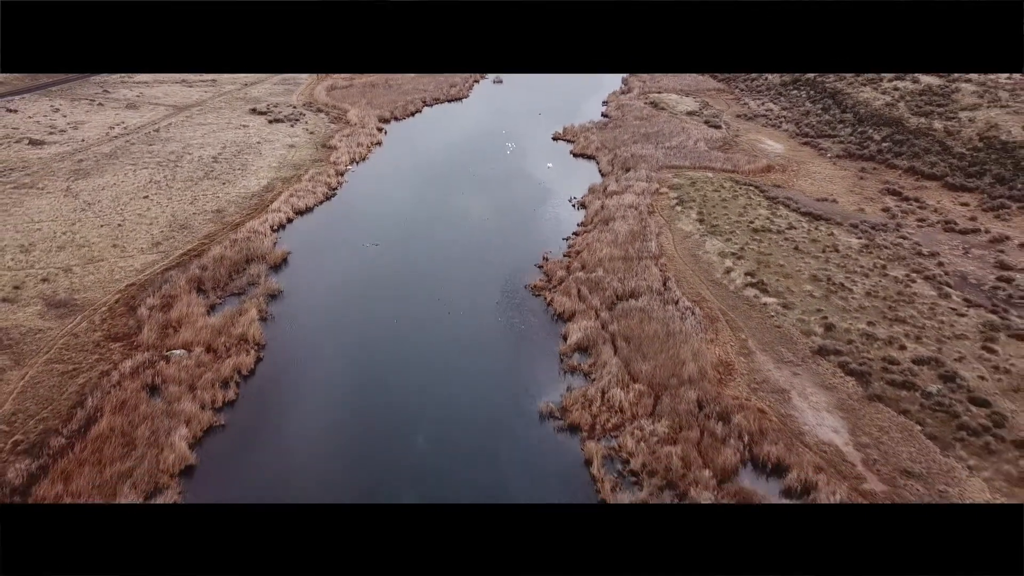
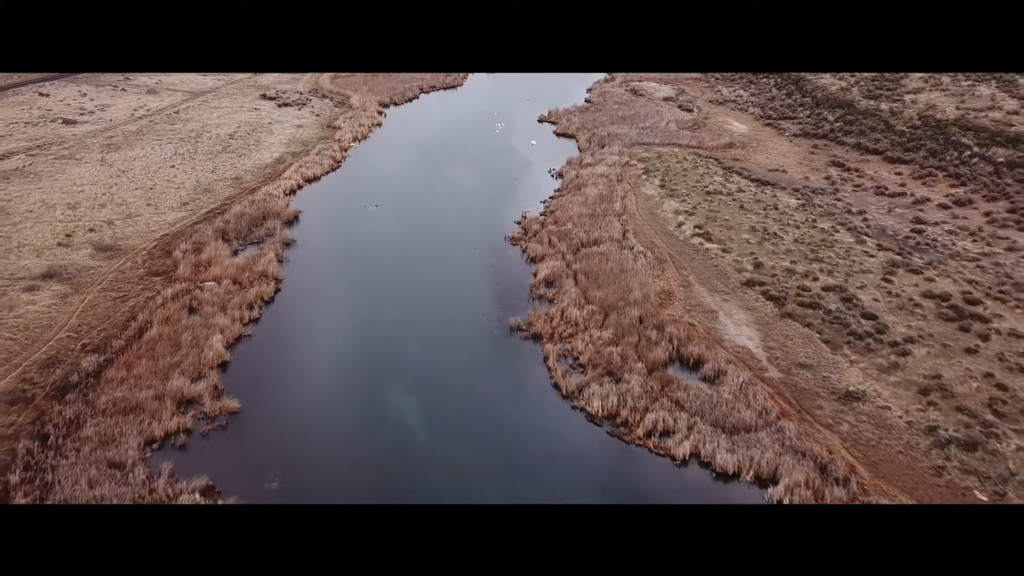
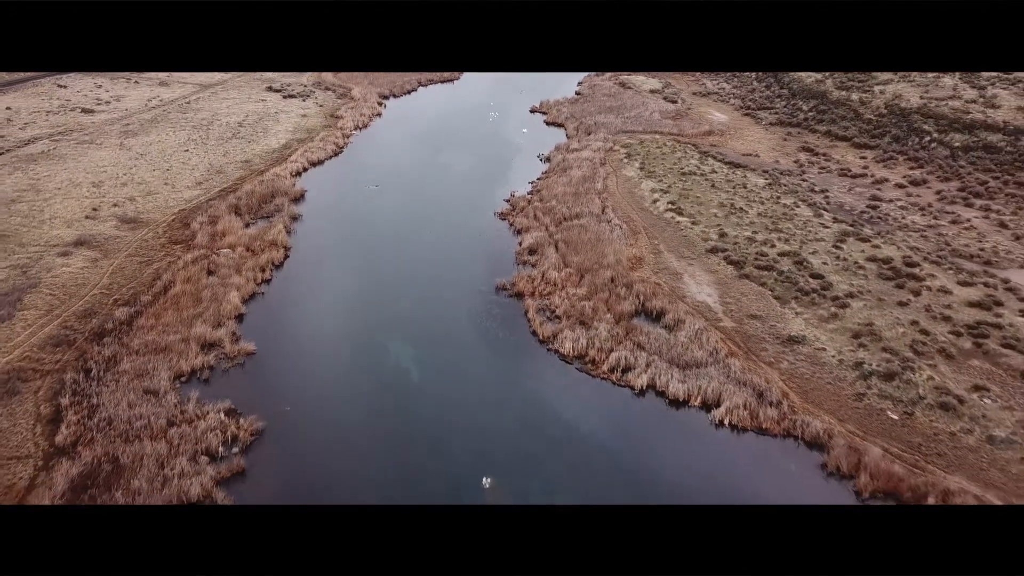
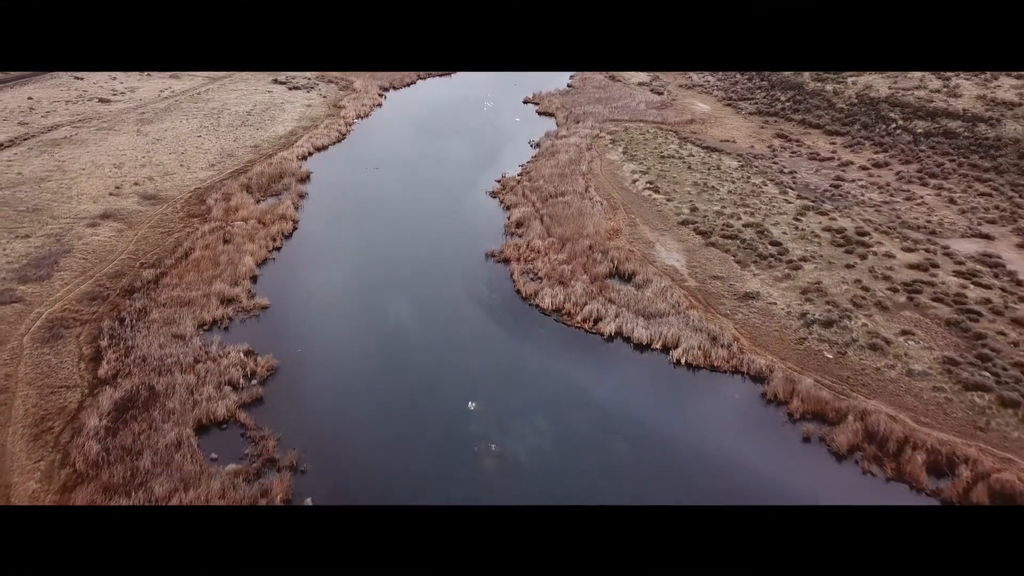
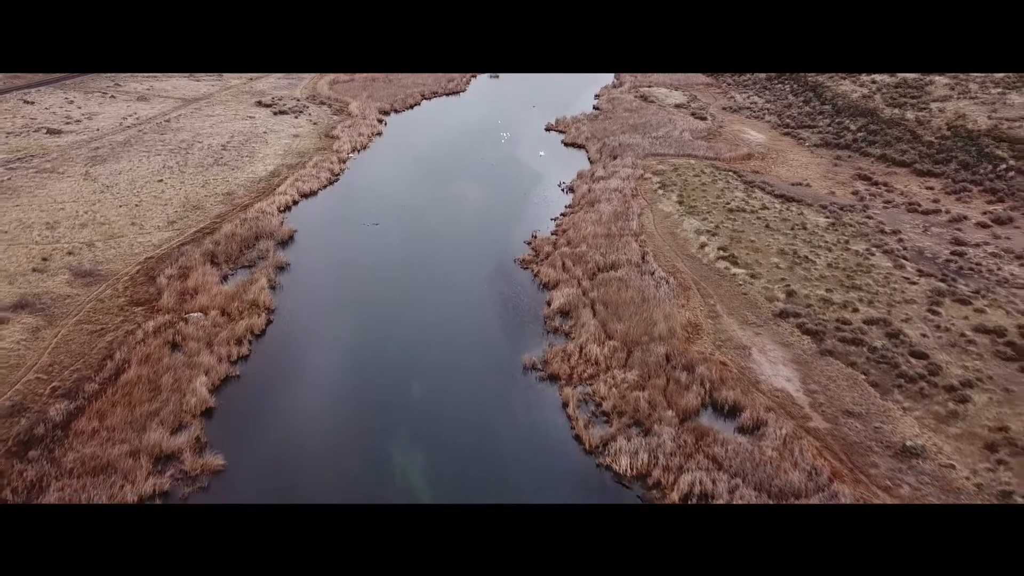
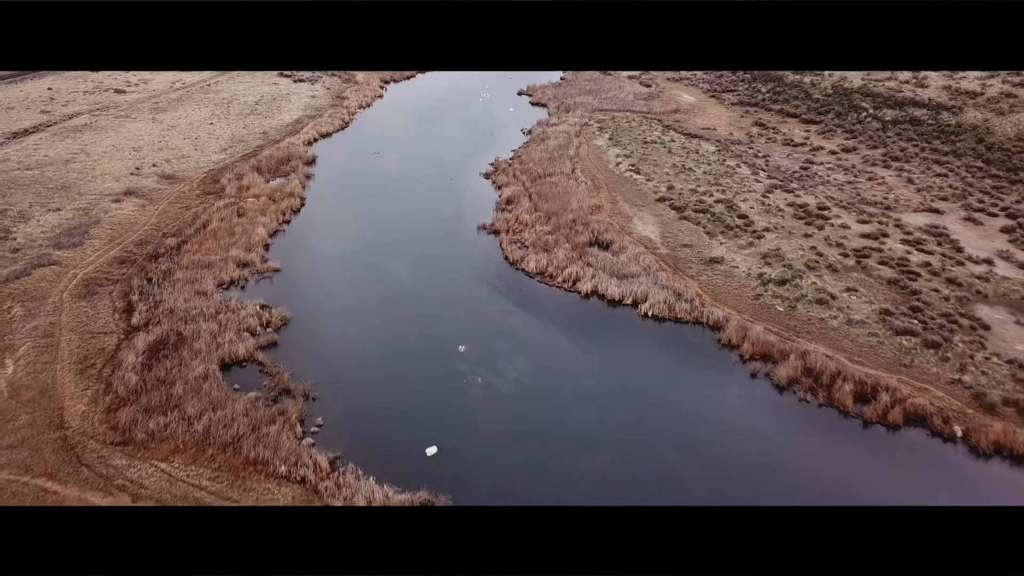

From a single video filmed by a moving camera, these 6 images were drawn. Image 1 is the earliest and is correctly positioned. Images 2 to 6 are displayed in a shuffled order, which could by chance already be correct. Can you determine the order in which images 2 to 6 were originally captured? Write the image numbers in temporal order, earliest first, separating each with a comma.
5, 2, 3, 4, 6
